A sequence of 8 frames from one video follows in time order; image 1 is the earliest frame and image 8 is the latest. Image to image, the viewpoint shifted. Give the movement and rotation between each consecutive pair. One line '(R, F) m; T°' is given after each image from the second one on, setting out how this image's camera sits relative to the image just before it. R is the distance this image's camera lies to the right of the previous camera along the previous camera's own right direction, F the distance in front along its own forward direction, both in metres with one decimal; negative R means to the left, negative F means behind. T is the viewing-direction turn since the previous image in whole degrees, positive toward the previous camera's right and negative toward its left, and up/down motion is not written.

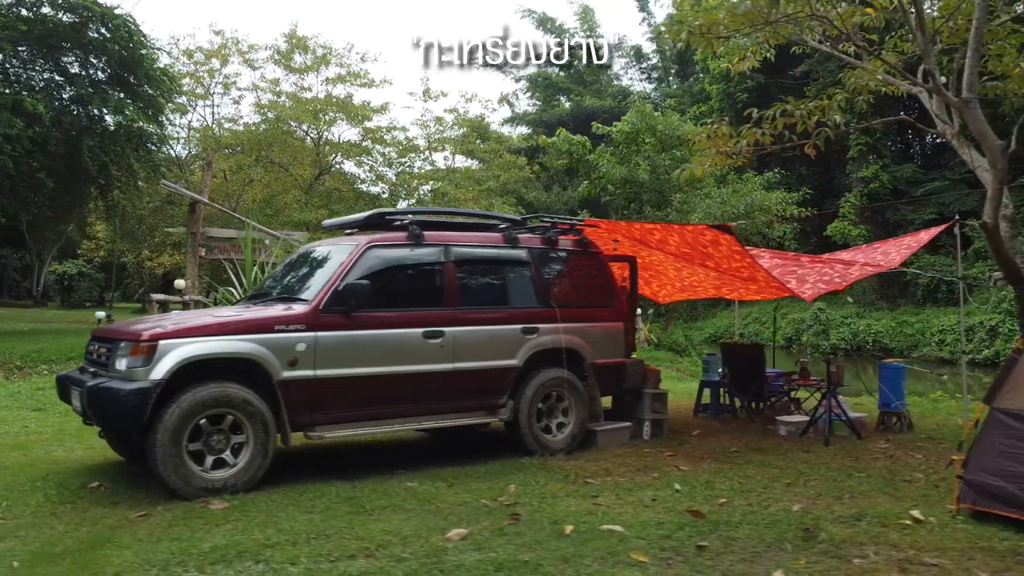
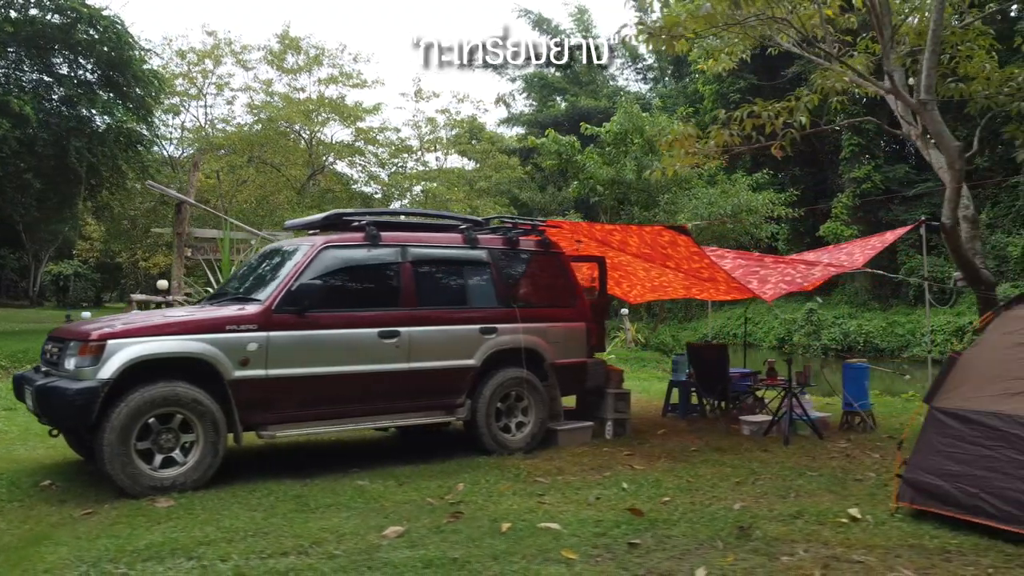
(+0.3, 0.0) m; 0°
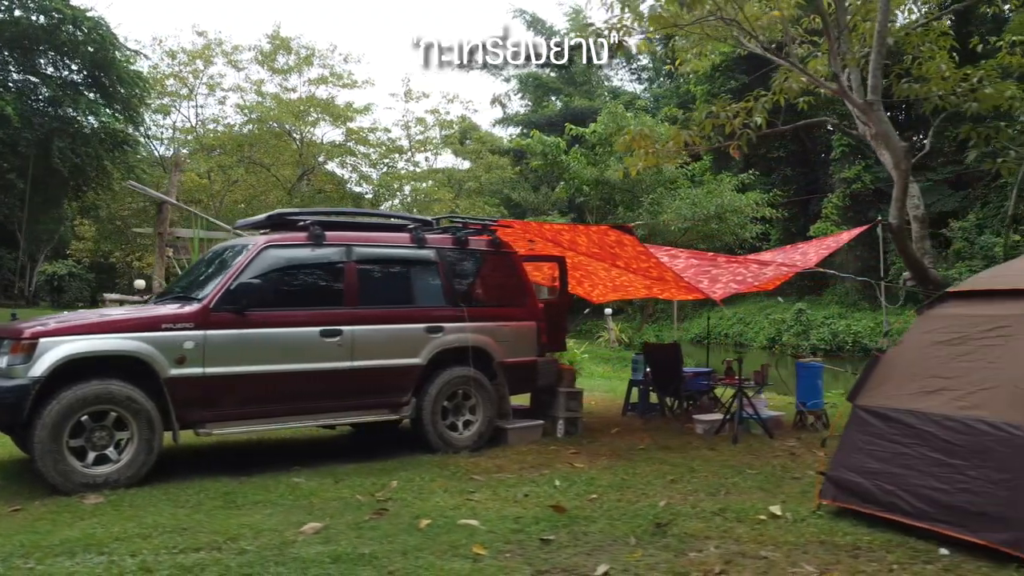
(+0.5, 0.0) m; 0°
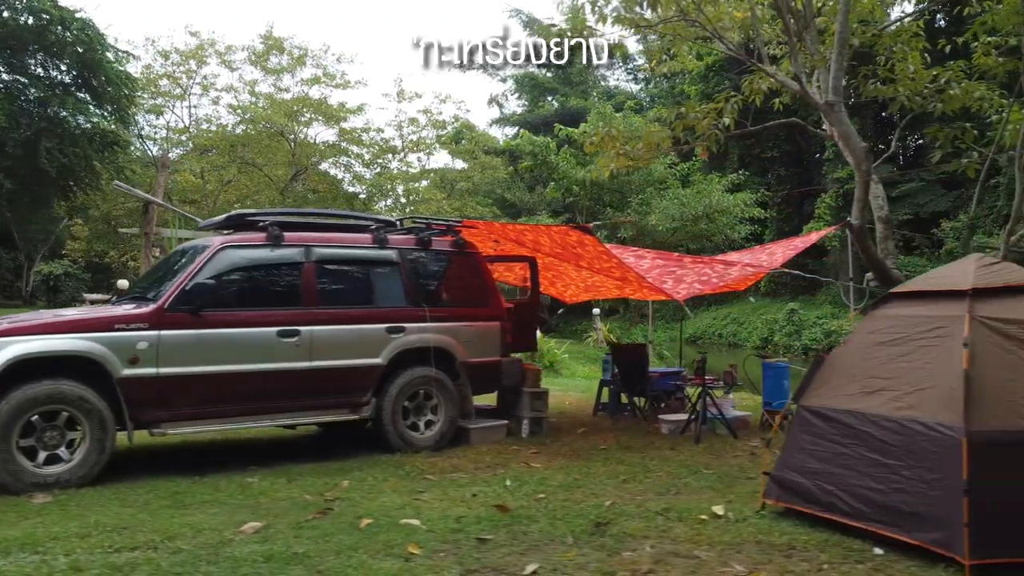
(+0.3, 0.0) m; 0°
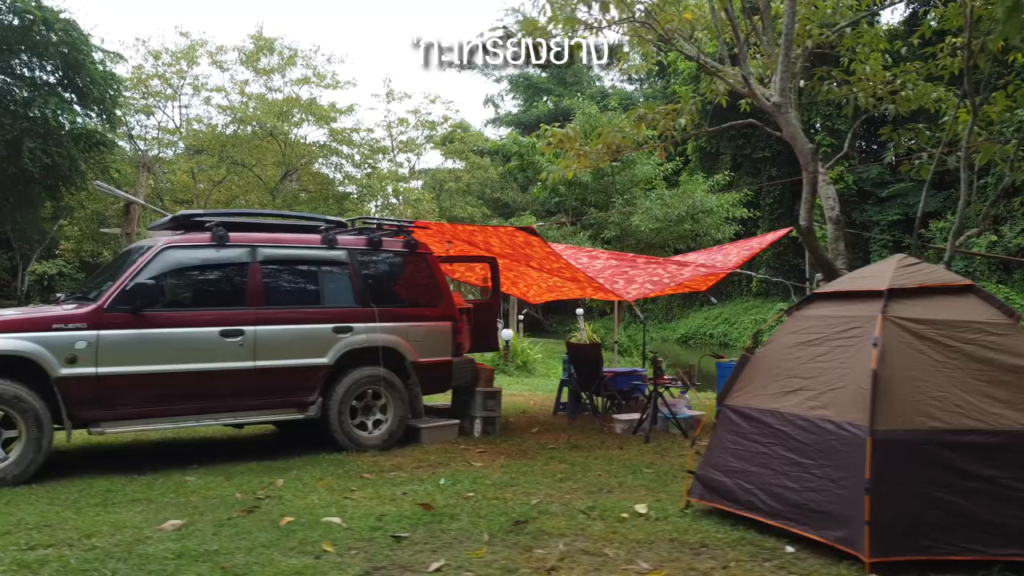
(+0.5, 0.0) m; 0°
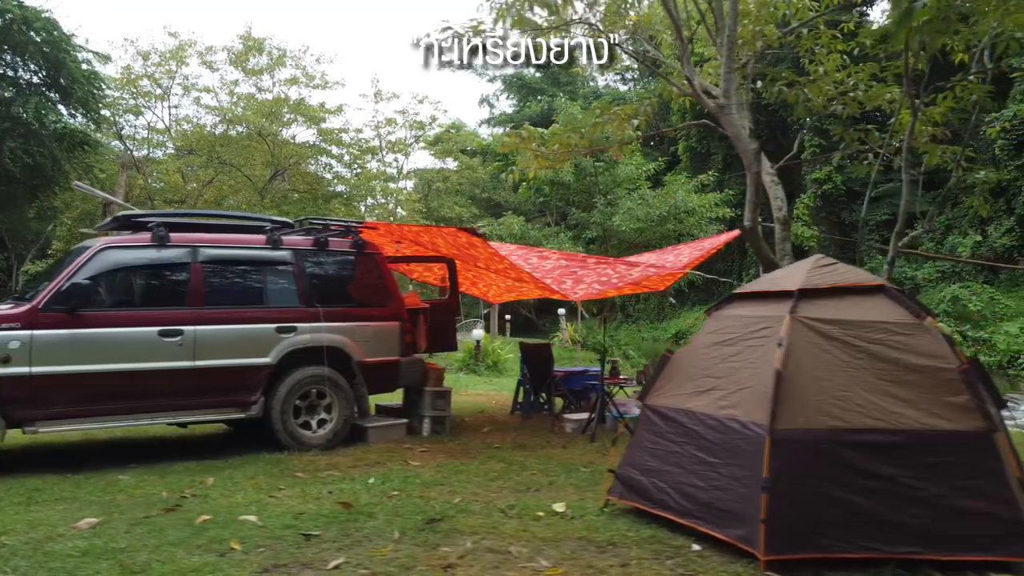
(+0.5, 0.0) m; 0°
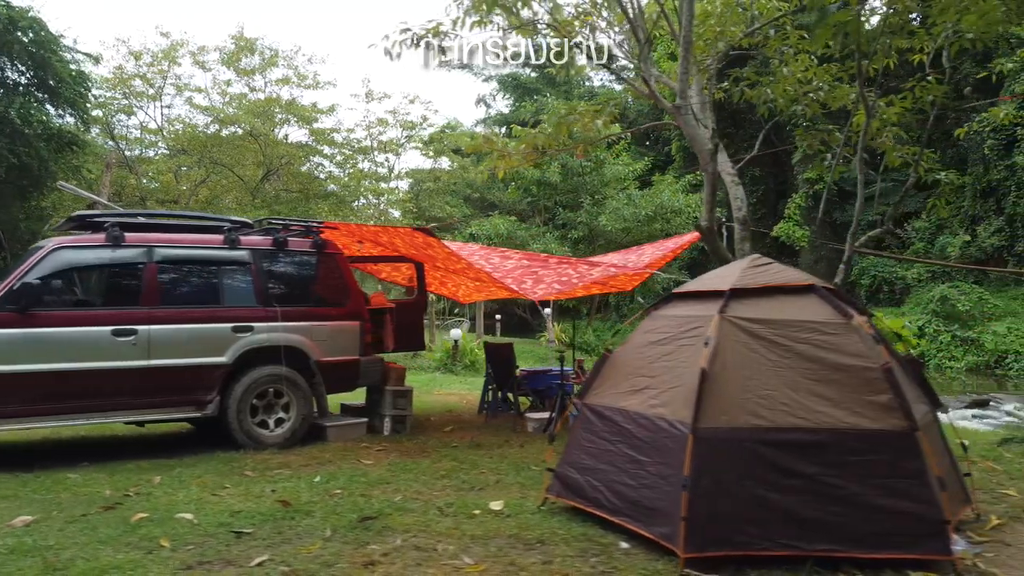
(+0.4, 0.0) m; 0°
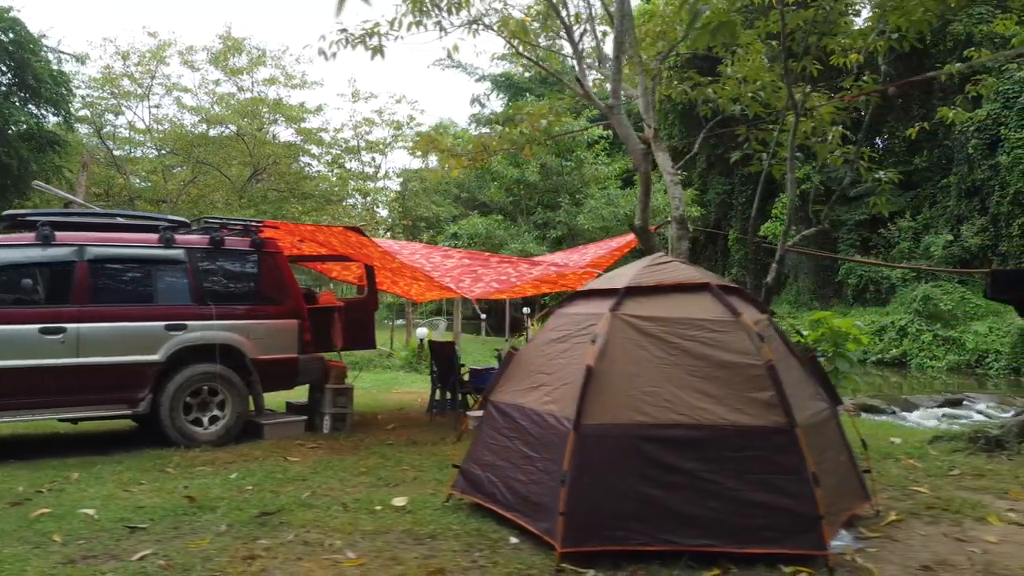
(+0.6, 0.0) m; 0°
